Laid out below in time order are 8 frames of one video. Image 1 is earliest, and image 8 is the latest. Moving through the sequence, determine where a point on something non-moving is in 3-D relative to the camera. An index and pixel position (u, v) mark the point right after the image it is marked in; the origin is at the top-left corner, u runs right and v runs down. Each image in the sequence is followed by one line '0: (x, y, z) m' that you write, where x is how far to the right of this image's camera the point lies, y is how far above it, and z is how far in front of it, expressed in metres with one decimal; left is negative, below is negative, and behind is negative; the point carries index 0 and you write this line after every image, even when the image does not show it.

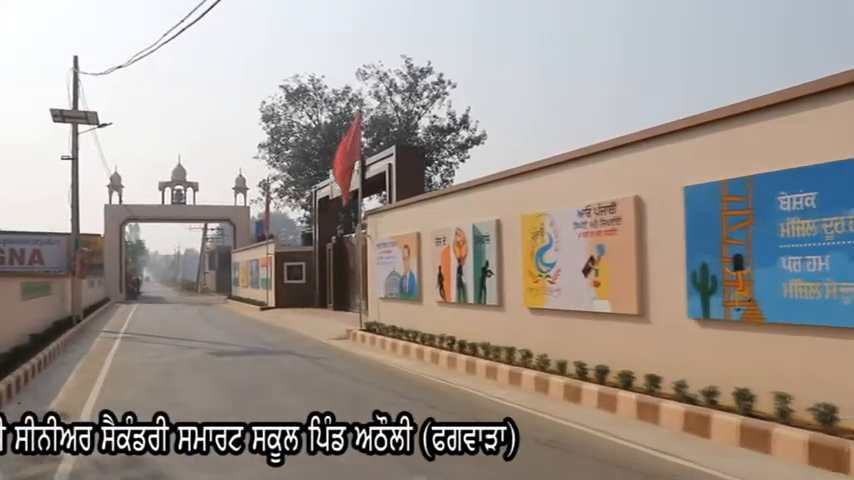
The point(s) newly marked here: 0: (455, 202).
0: (+0.6, +0.8, +17.5) m
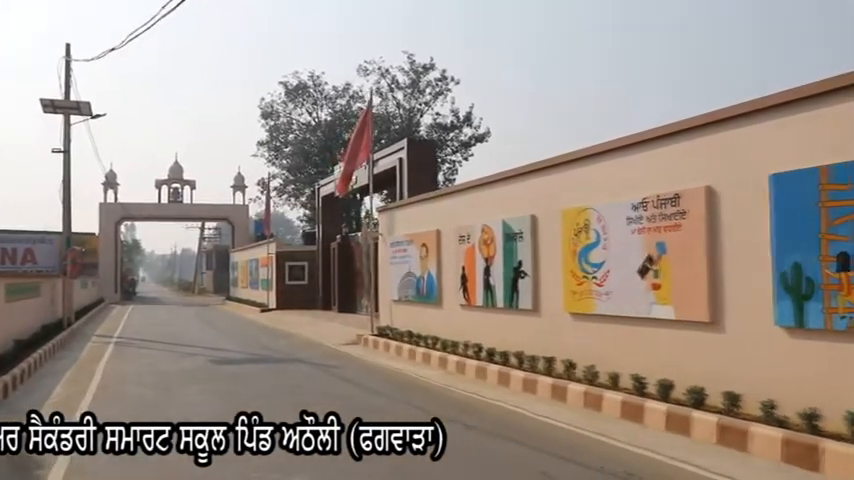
0: (+1.1, +0.9, +16.0) m
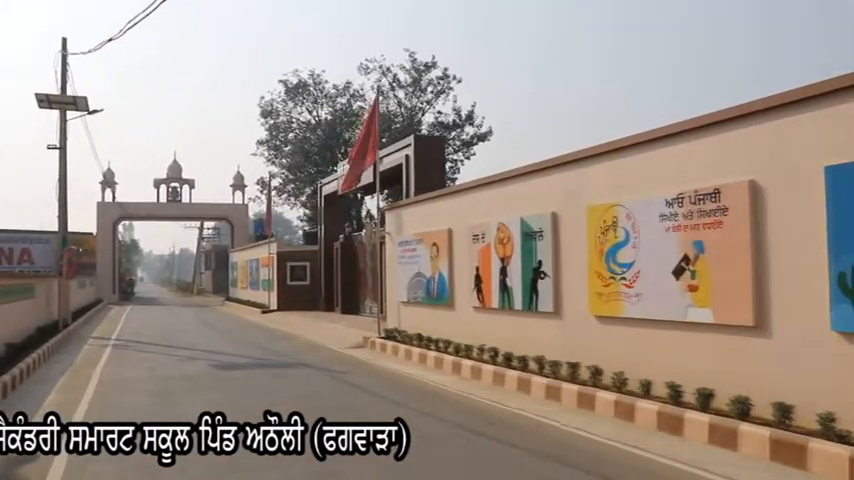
0: (+1.4, +0.9, +15.2) m
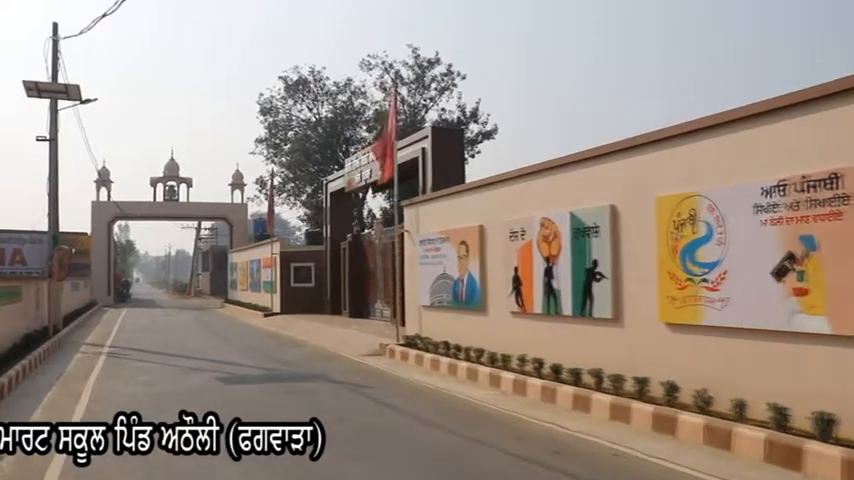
0: (+2.0, +1.0, +13.6) m
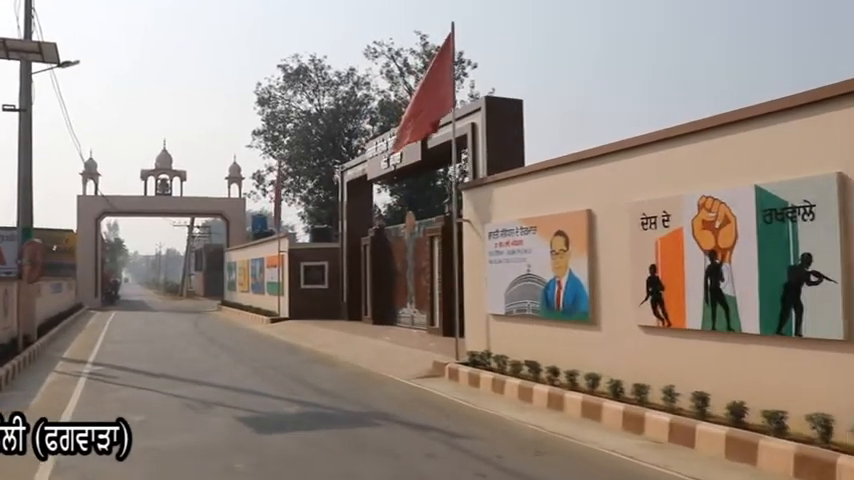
0: (+3.3, +1.1, +9.7) m
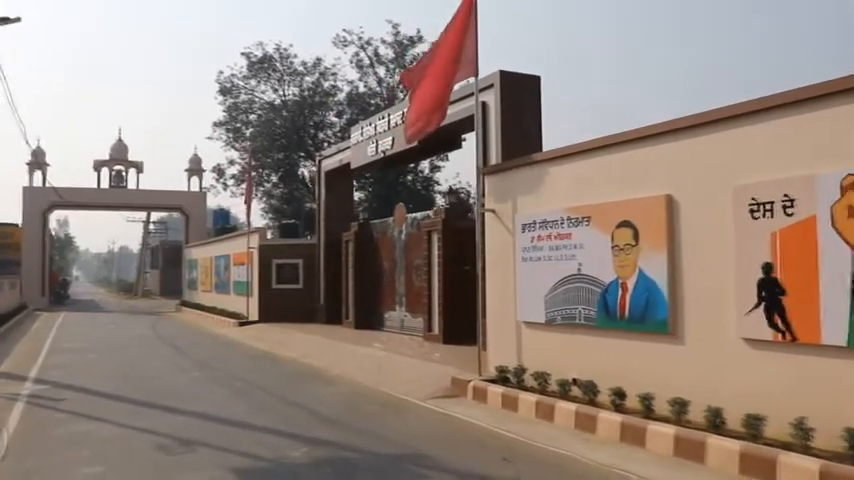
0: (+3.9, +1.2, +7.5) m
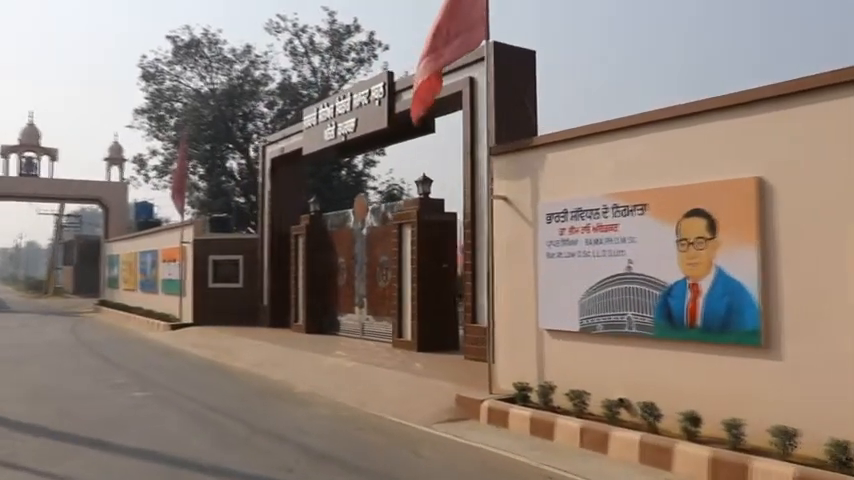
0: (+4.5, +1.3, +5.9) m
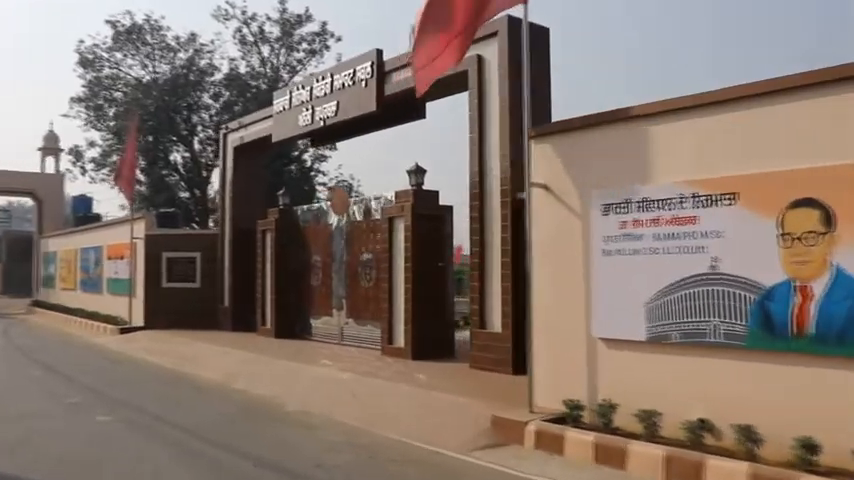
0: (+5.2, +1.3, +4.7) m
